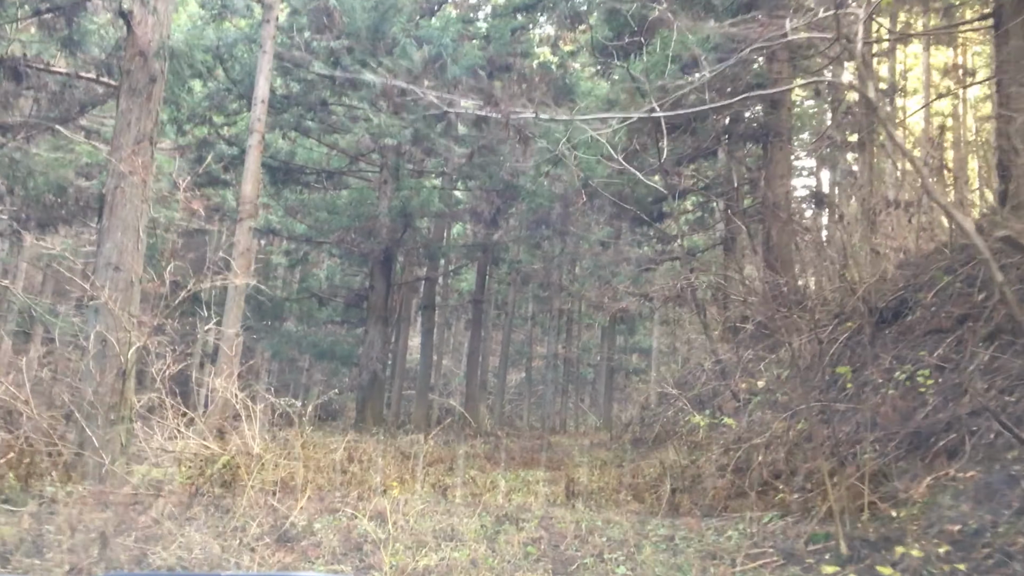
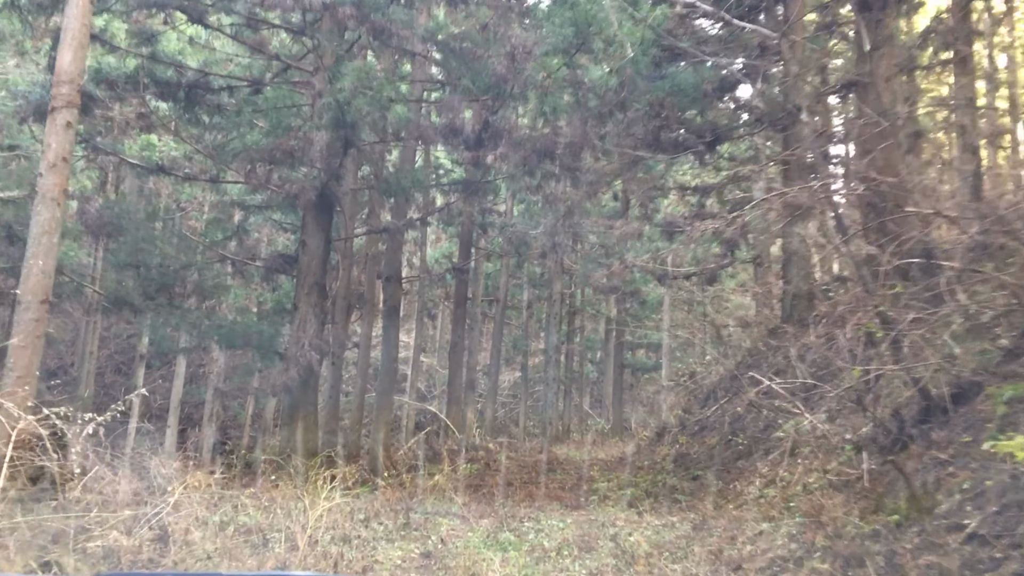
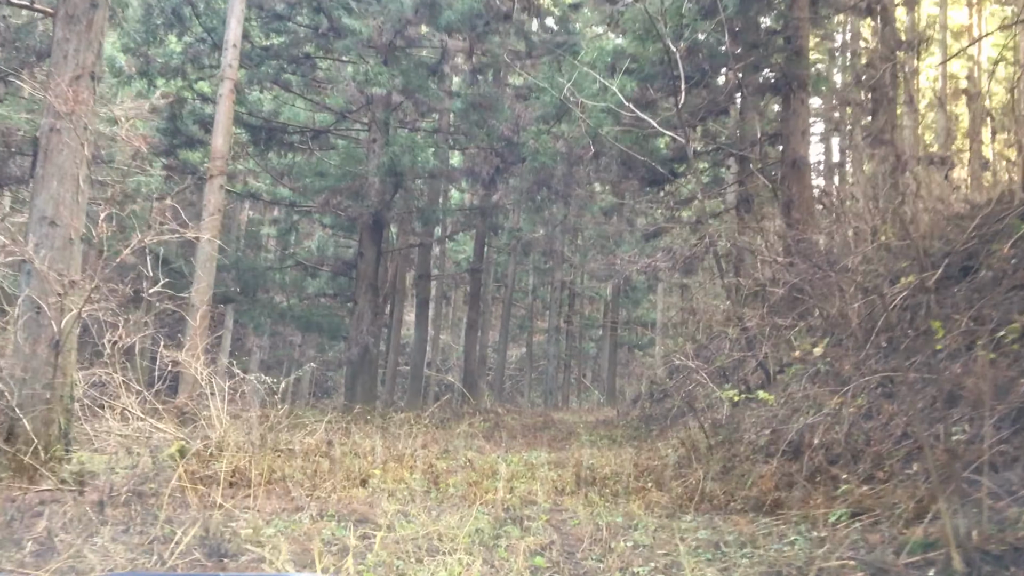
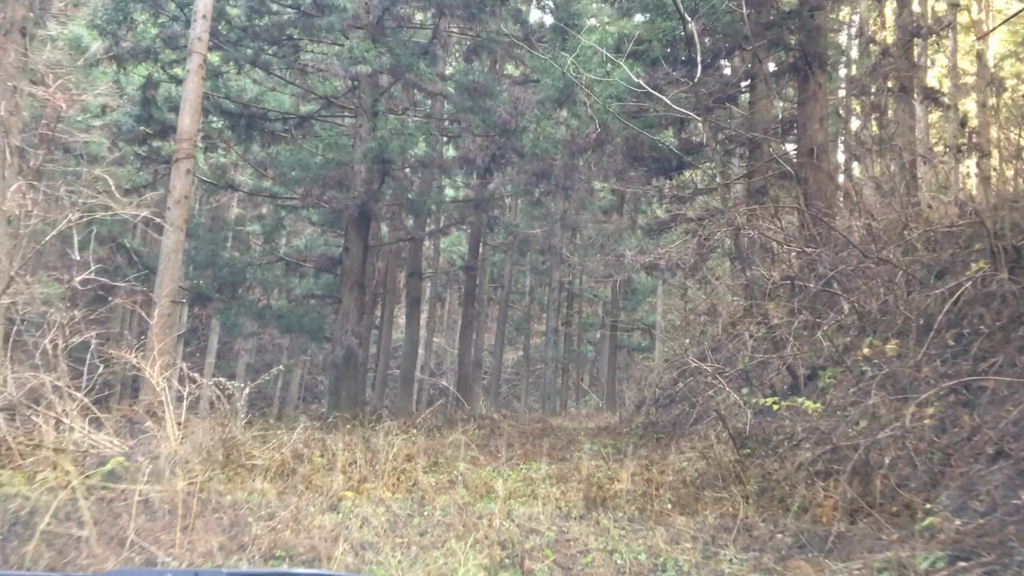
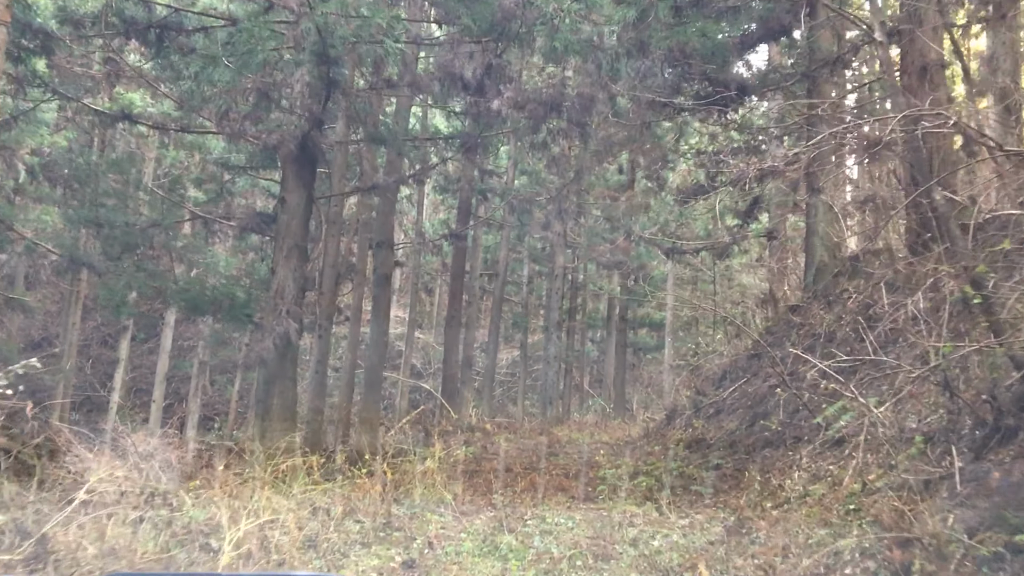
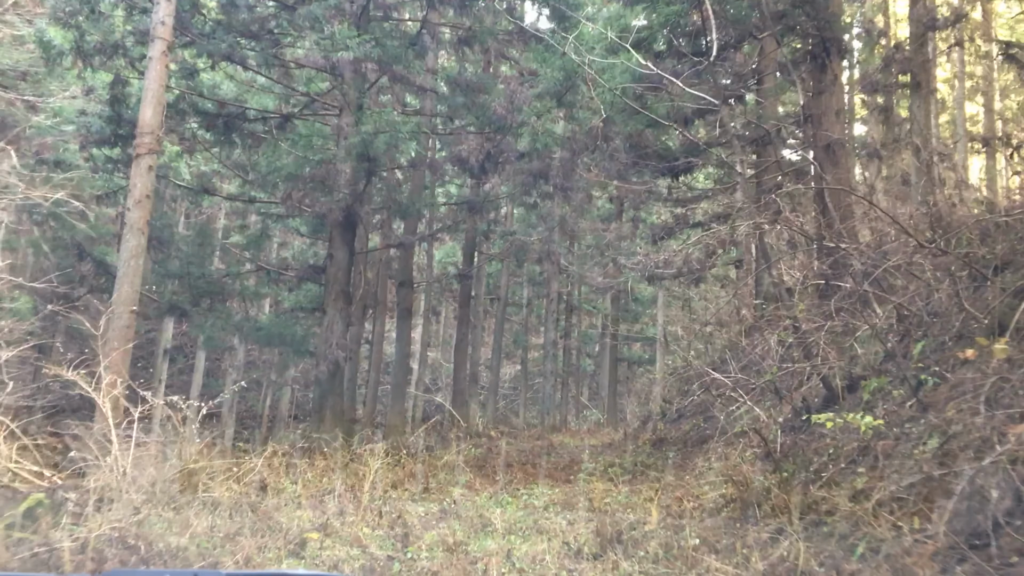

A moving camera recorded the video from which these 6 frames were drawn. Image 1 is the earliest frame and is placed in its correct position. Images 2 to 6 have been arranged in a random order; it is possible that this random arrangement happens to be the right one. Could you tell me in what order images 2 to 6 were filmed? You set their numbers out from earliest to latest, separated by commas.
3, 4, 6, 2, 5
